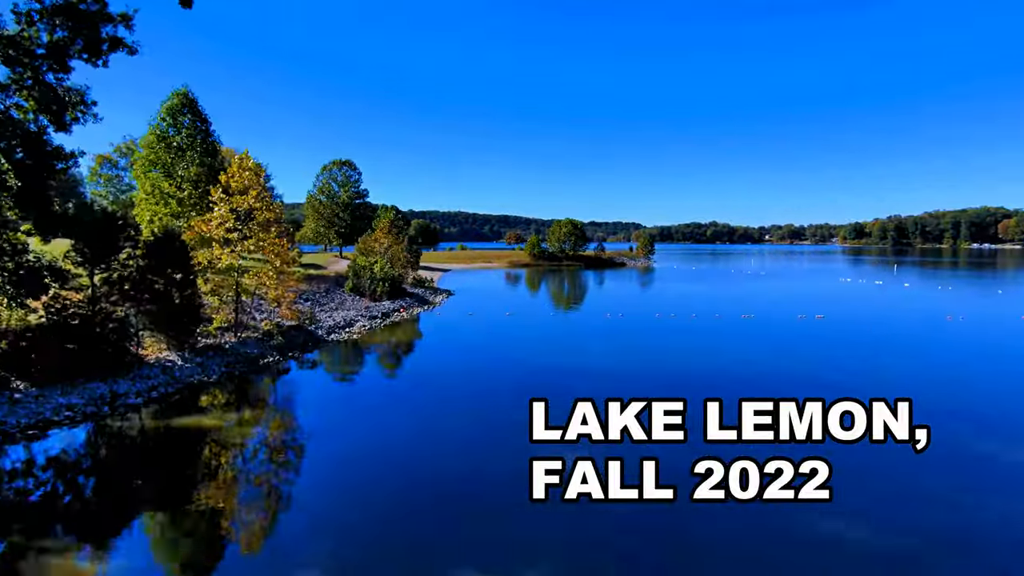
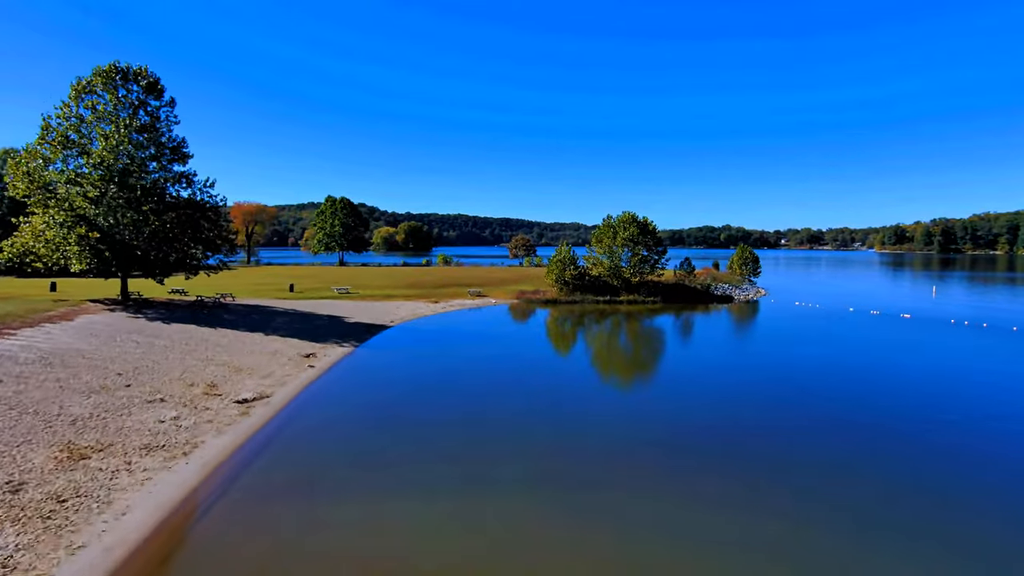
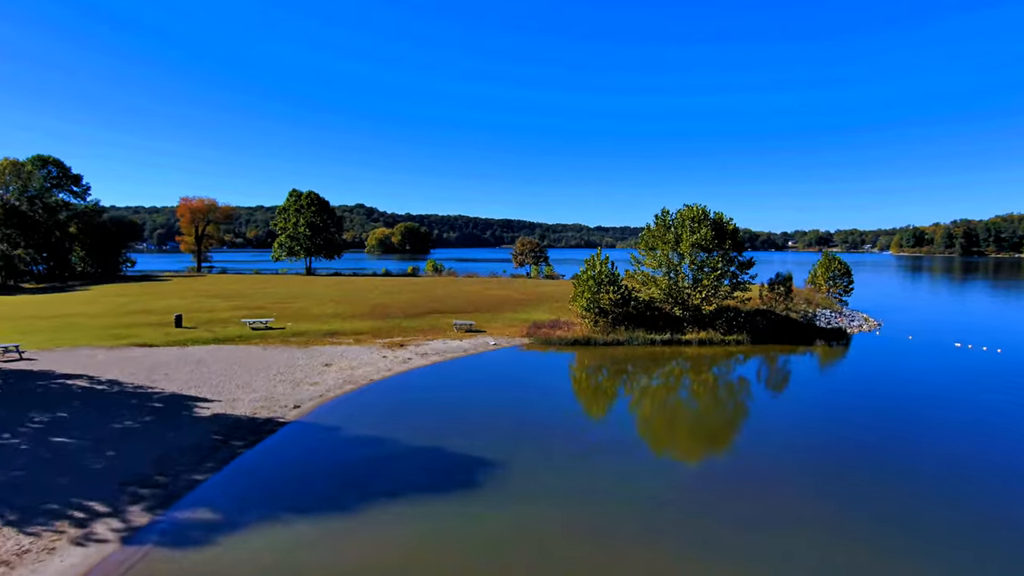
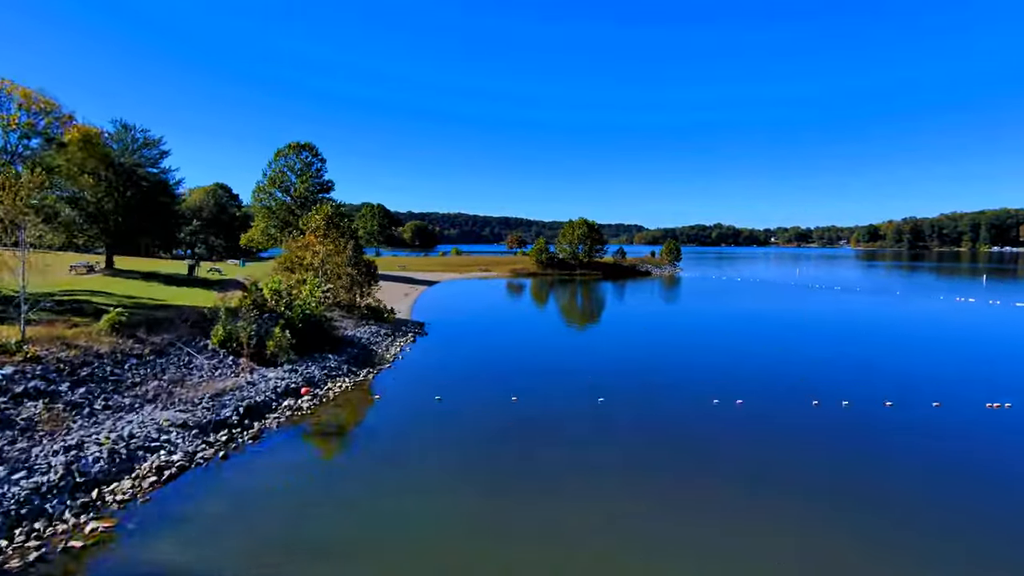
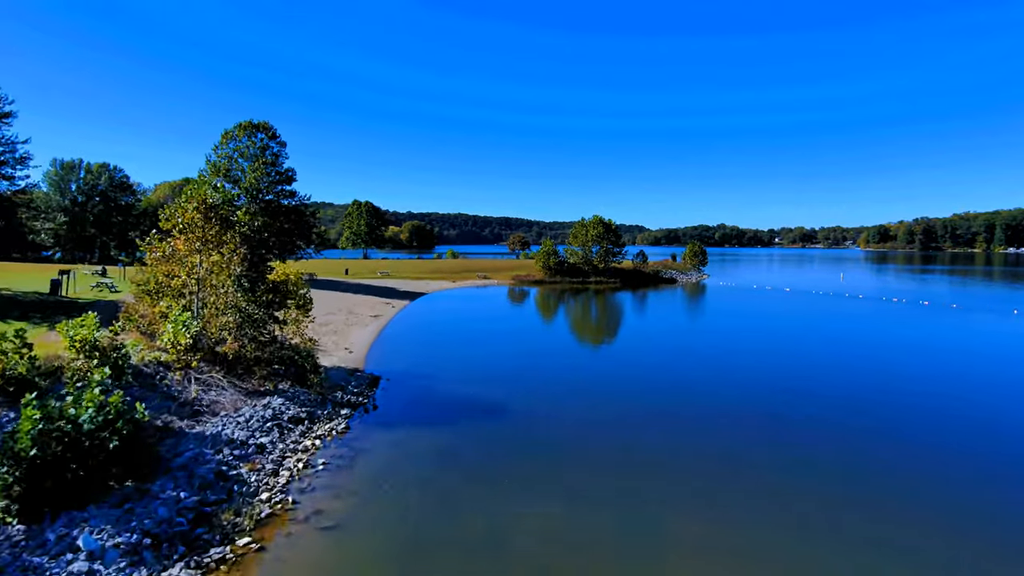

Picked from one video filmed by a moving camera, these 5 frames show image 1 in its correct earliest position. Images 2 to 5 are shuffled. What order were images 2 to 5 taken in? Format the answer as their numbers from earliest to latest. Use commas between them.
4, 5, 2, 3
